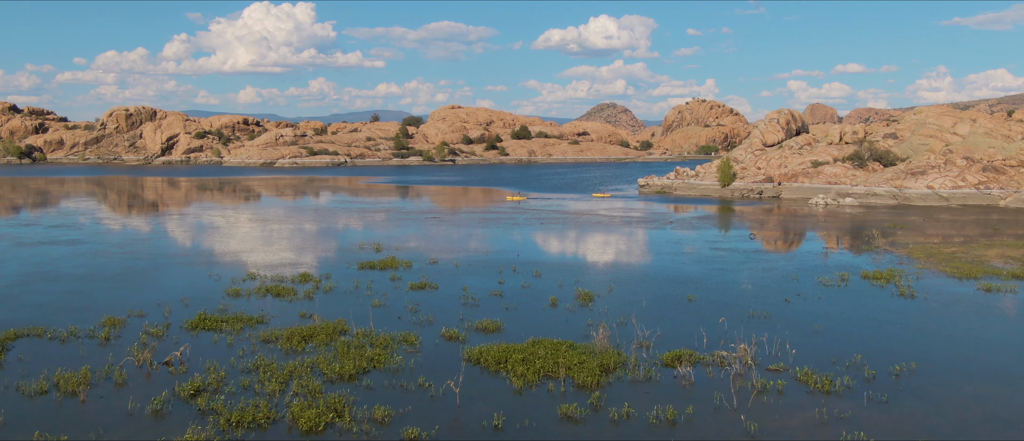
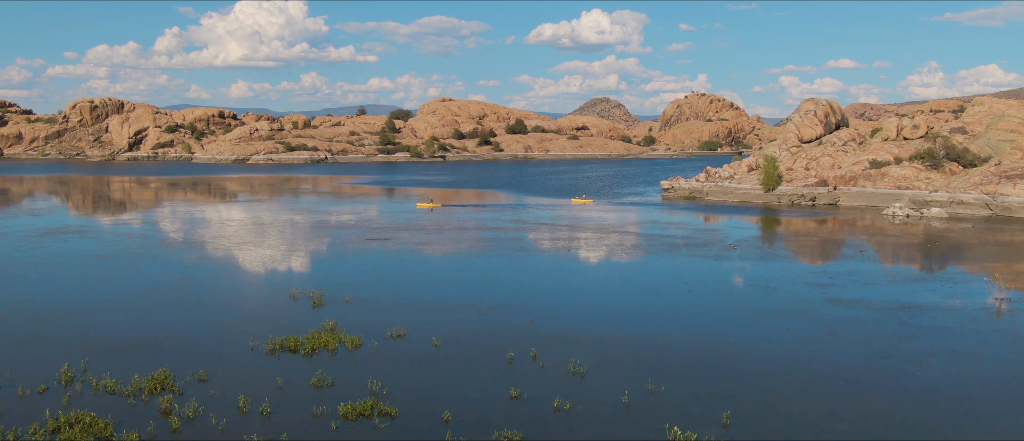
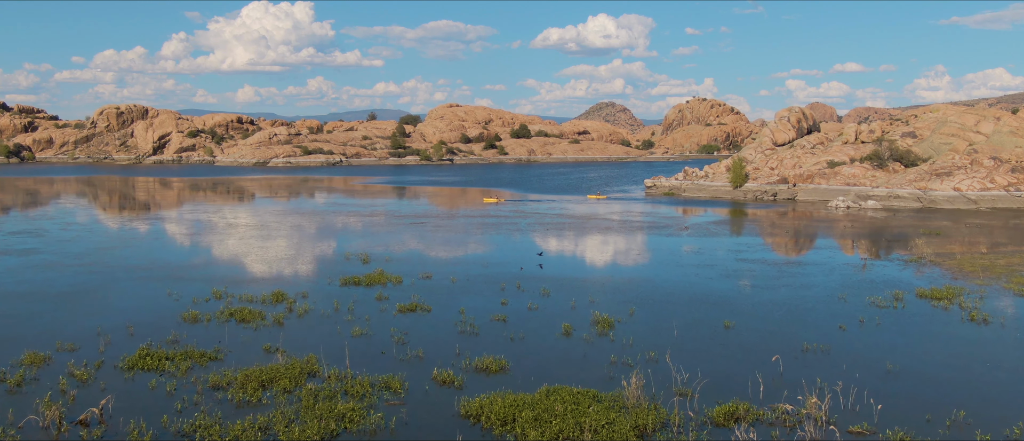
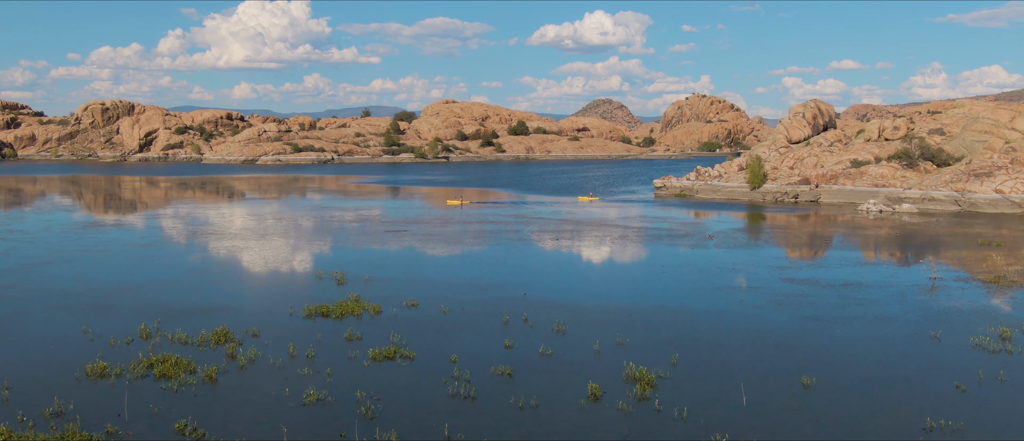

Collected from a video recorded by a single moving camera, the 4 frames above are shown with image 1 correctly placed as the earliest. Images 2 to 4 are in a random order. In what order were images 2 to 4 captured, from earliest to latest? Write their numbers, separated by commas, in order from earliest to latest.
3, 4, 2
